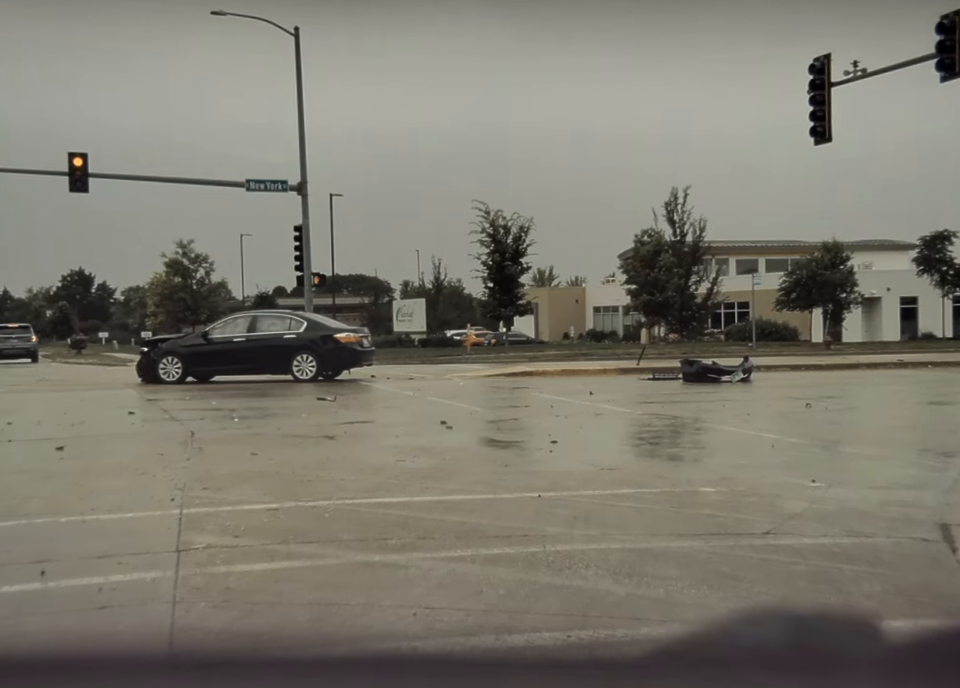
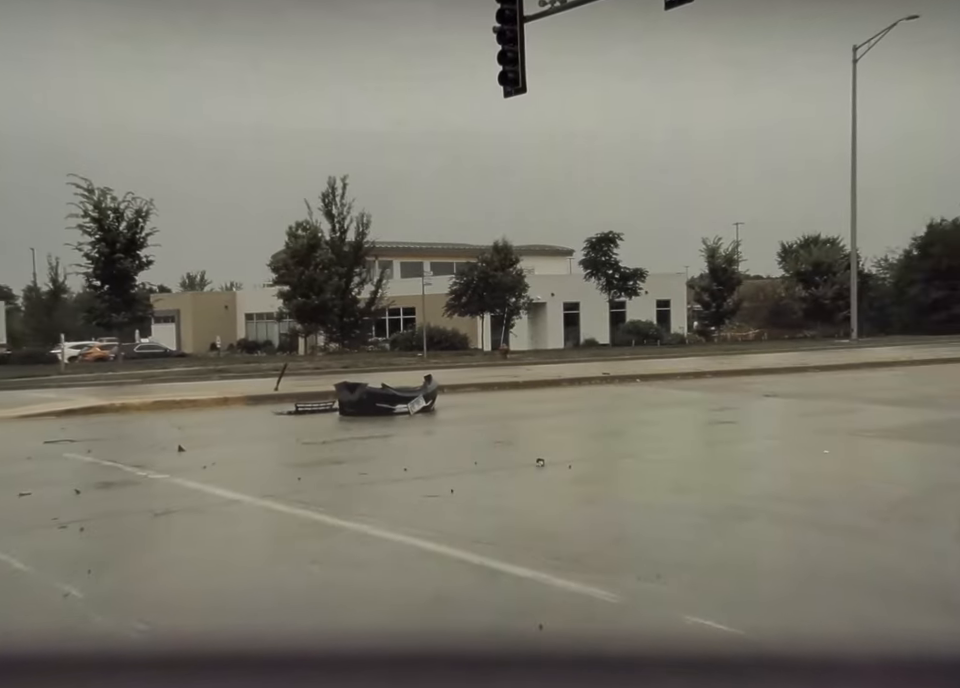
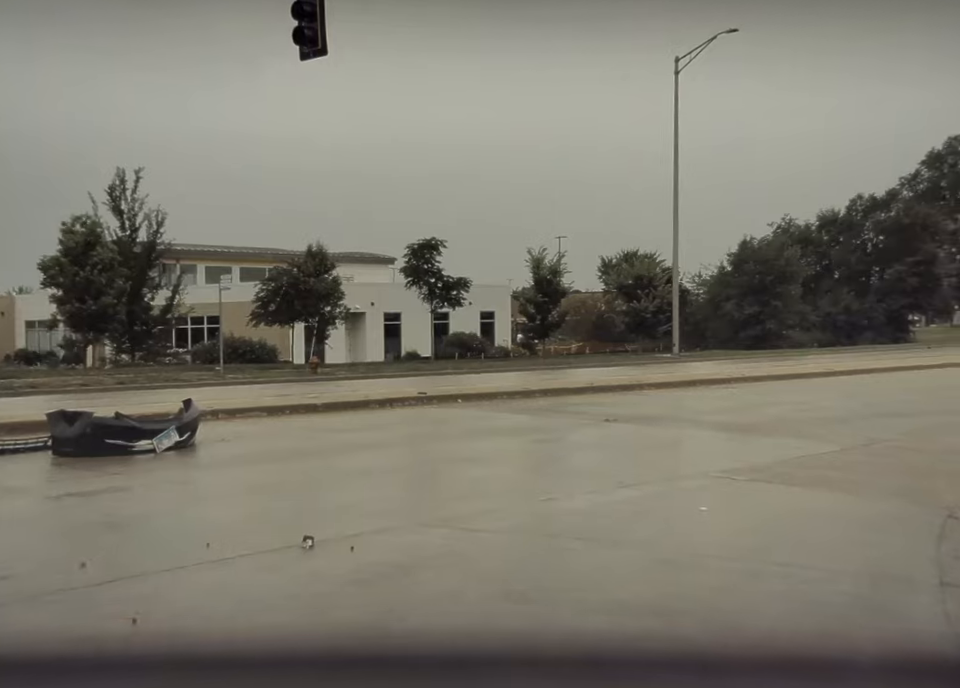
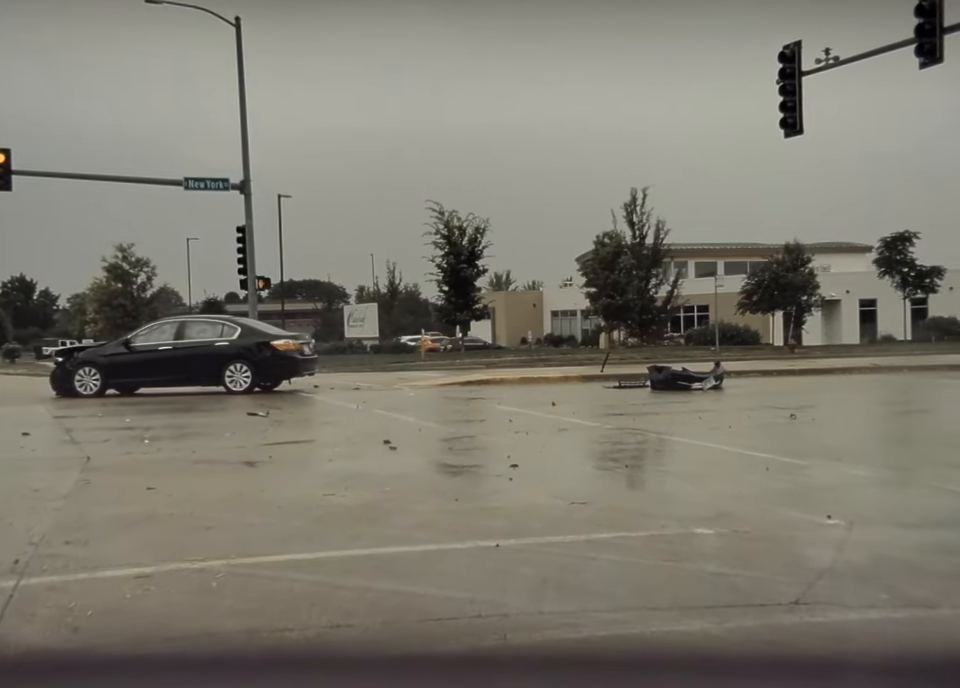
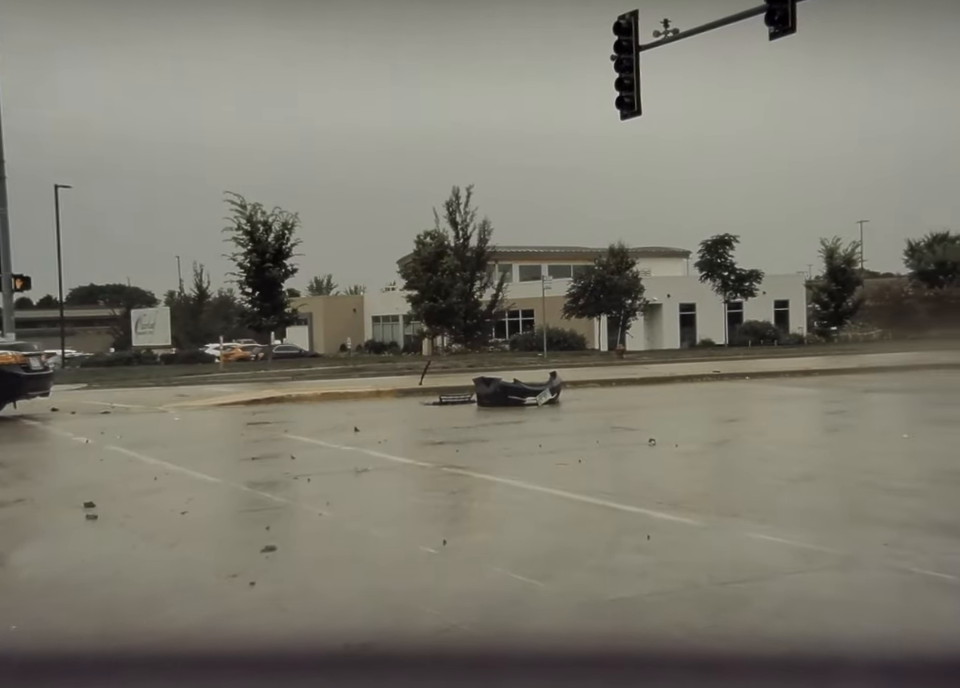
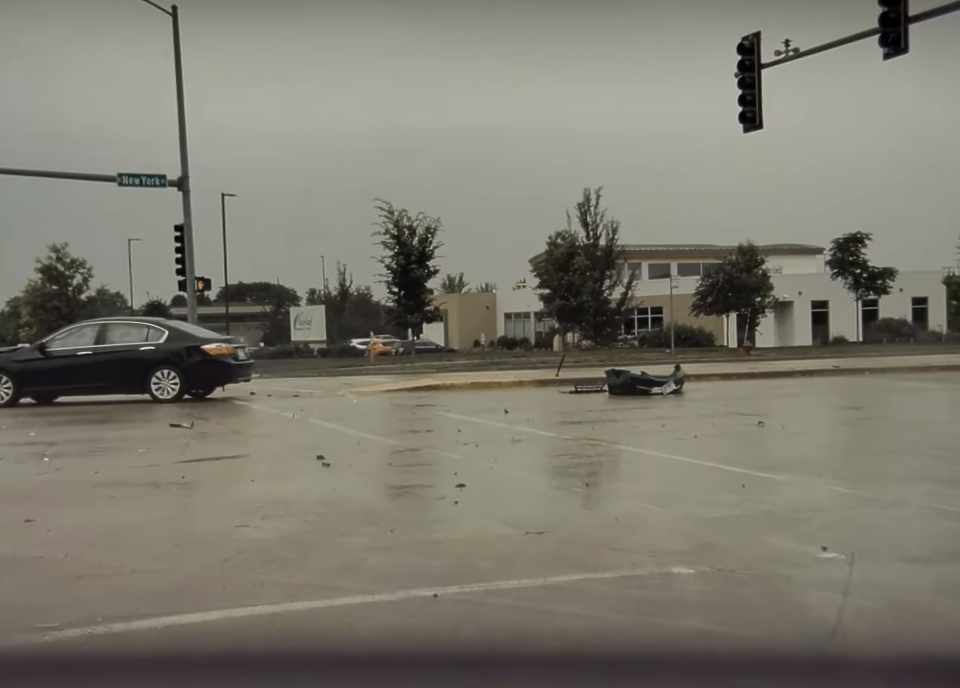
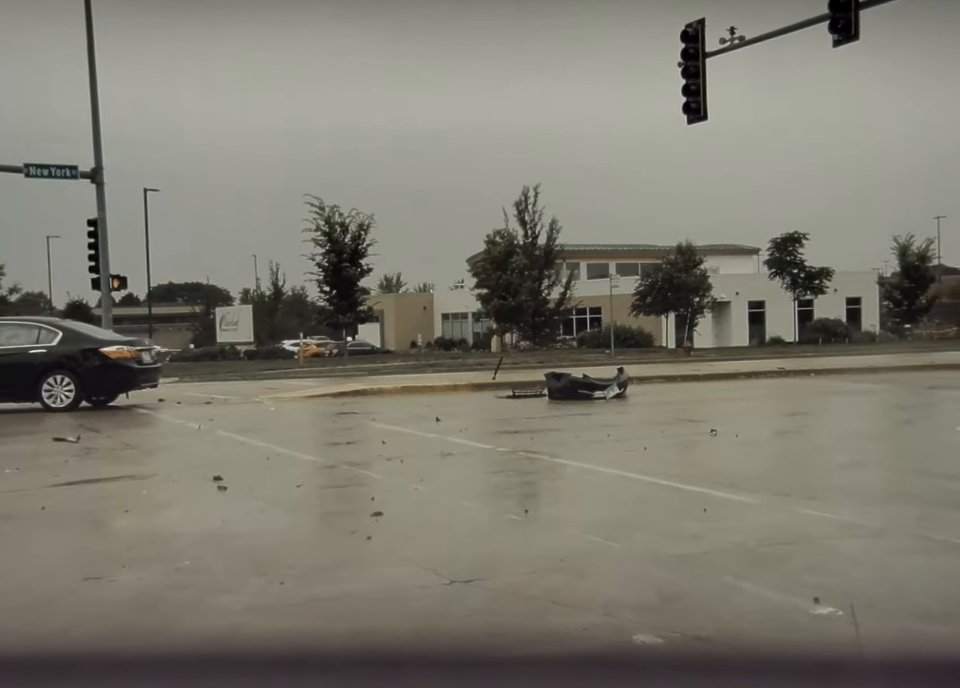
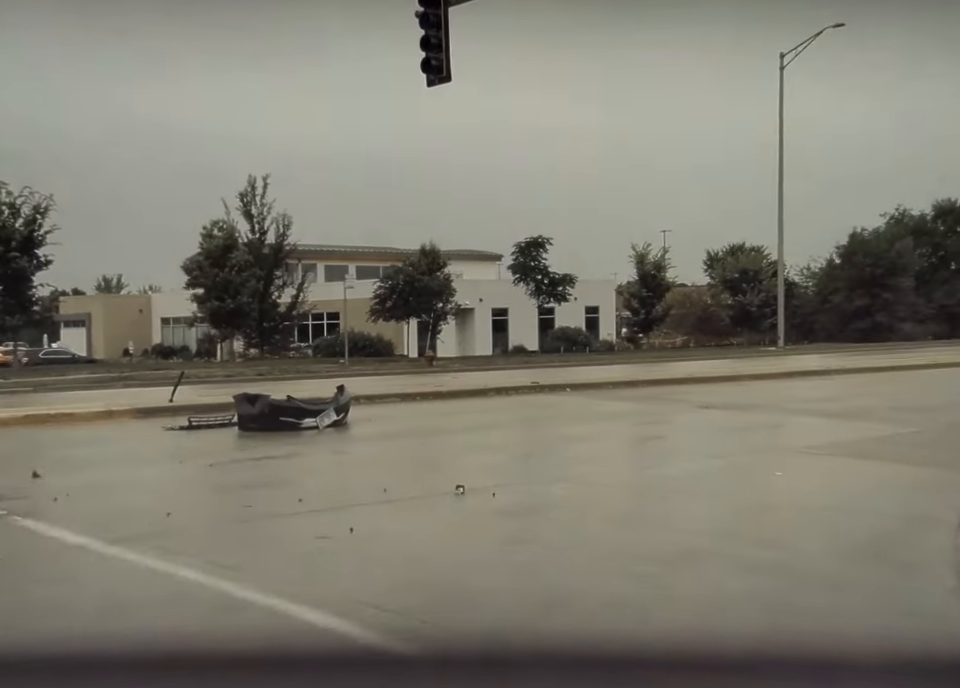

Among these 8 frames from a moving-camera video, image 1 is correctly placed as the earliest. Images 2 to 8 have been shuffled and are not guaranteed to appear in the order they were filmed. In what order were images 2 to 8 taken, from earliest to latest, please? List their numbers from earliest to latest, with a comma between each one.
4, 6, 7, 5, 2, 8, 3
